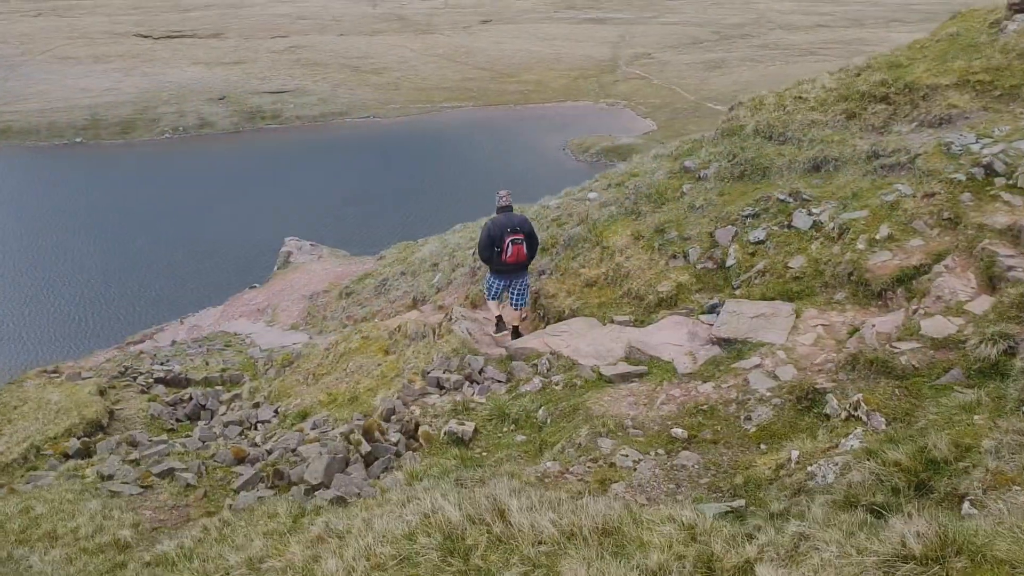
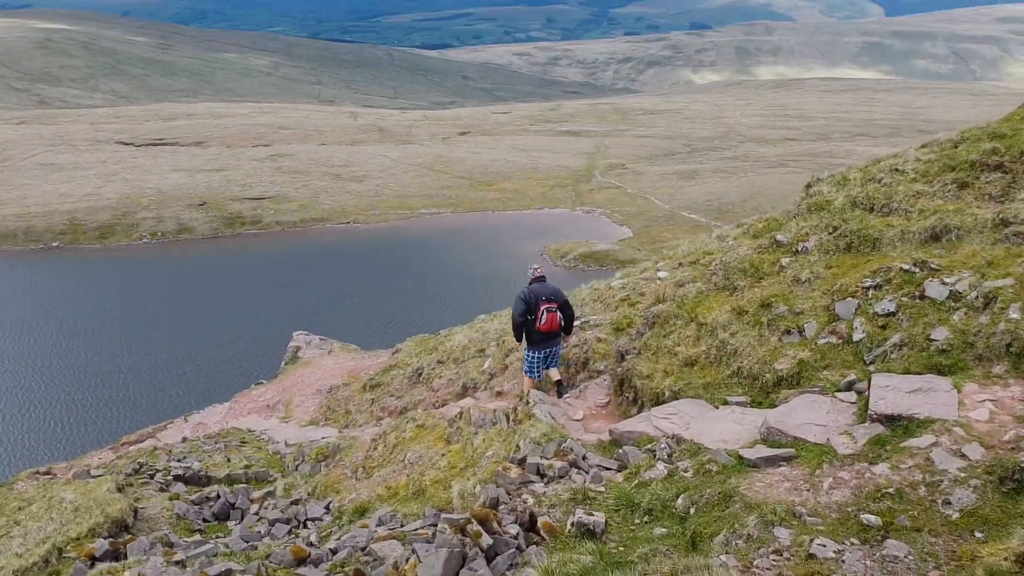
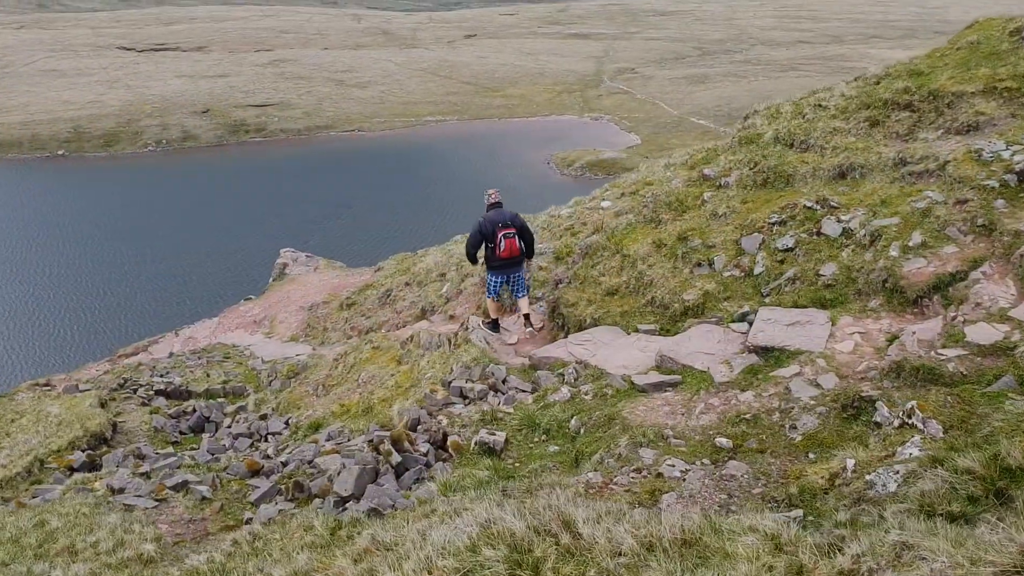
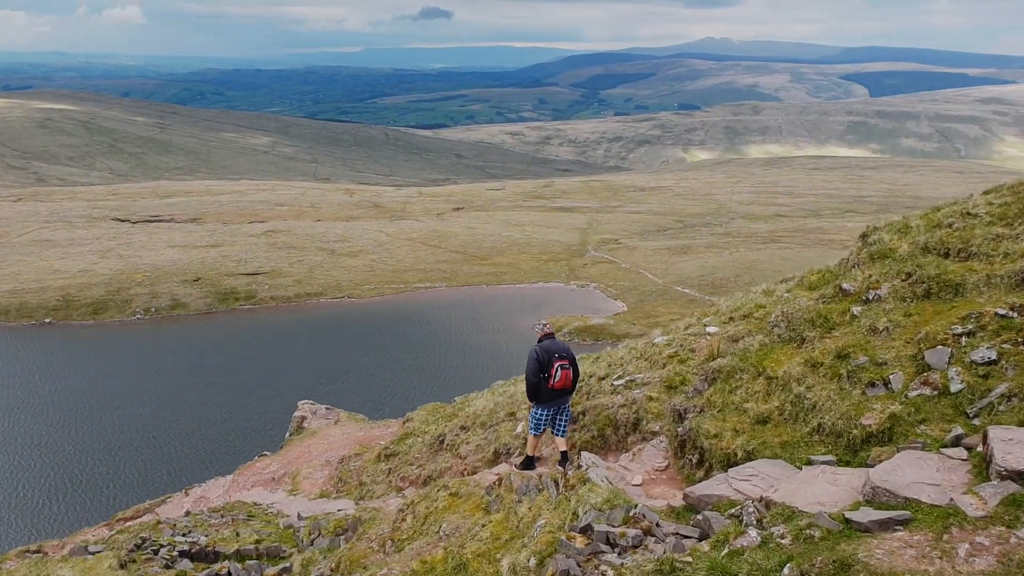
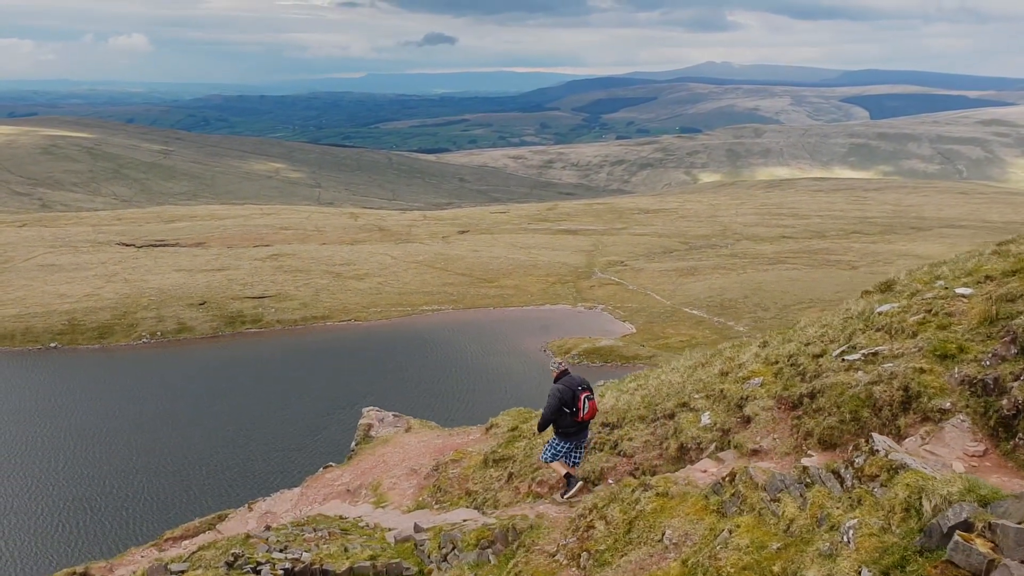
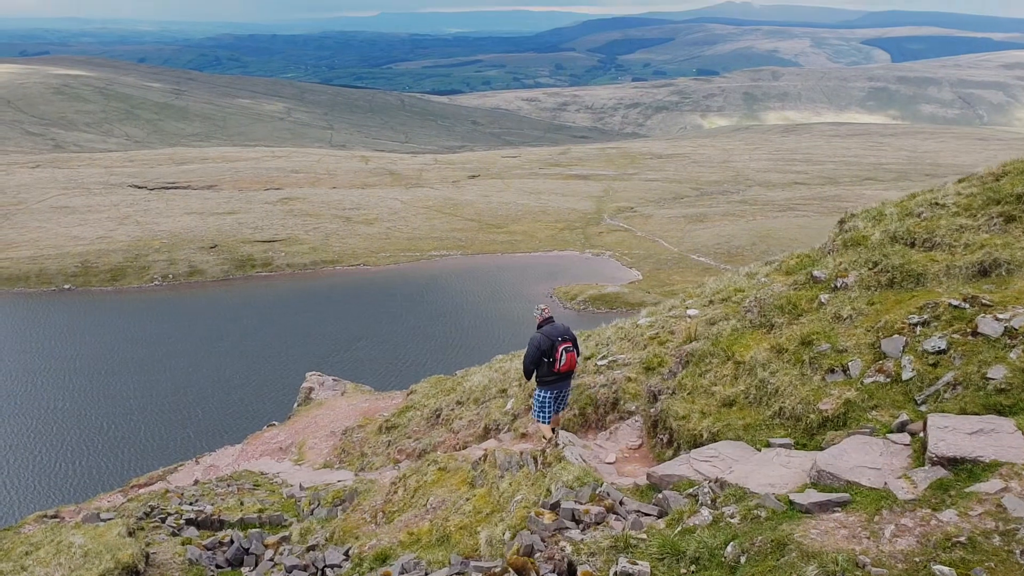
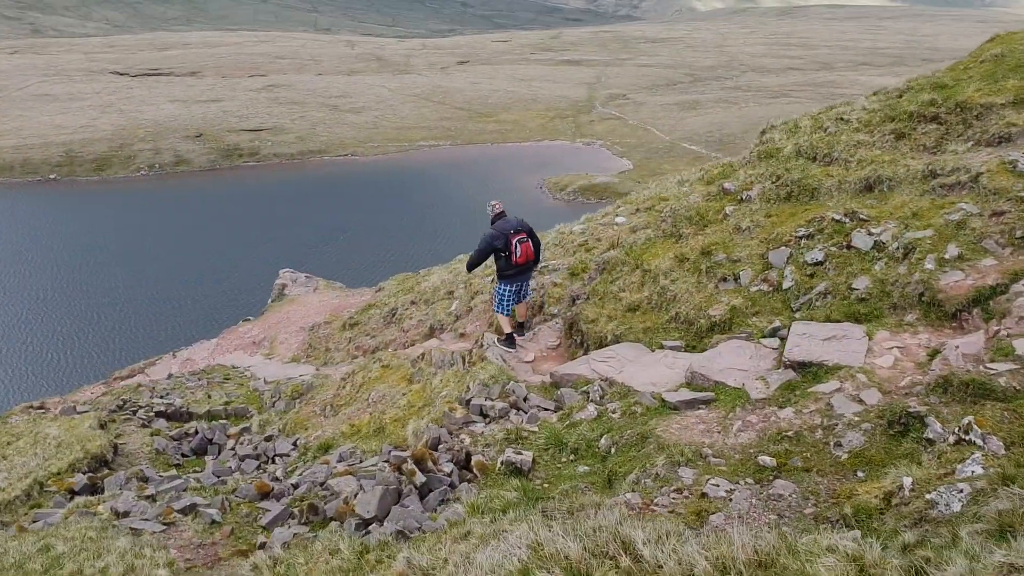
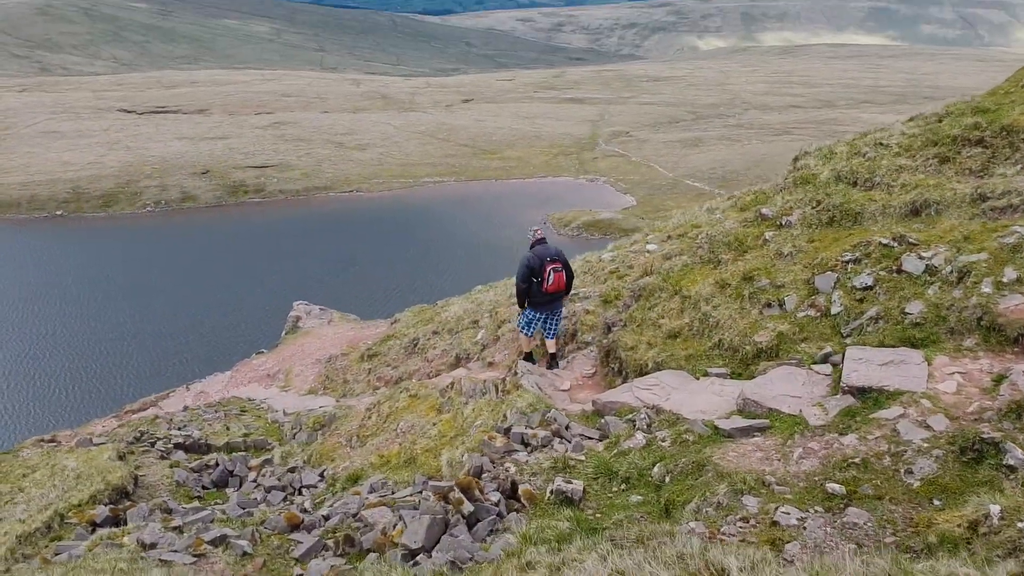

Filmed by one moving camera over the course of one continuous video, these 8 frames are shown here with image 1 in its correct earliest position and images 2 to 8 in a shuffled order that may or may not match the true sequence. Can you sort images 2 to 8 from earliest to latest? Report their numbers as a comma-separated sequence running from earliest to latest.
3, 7, 8, 2, 6, 4, 5
